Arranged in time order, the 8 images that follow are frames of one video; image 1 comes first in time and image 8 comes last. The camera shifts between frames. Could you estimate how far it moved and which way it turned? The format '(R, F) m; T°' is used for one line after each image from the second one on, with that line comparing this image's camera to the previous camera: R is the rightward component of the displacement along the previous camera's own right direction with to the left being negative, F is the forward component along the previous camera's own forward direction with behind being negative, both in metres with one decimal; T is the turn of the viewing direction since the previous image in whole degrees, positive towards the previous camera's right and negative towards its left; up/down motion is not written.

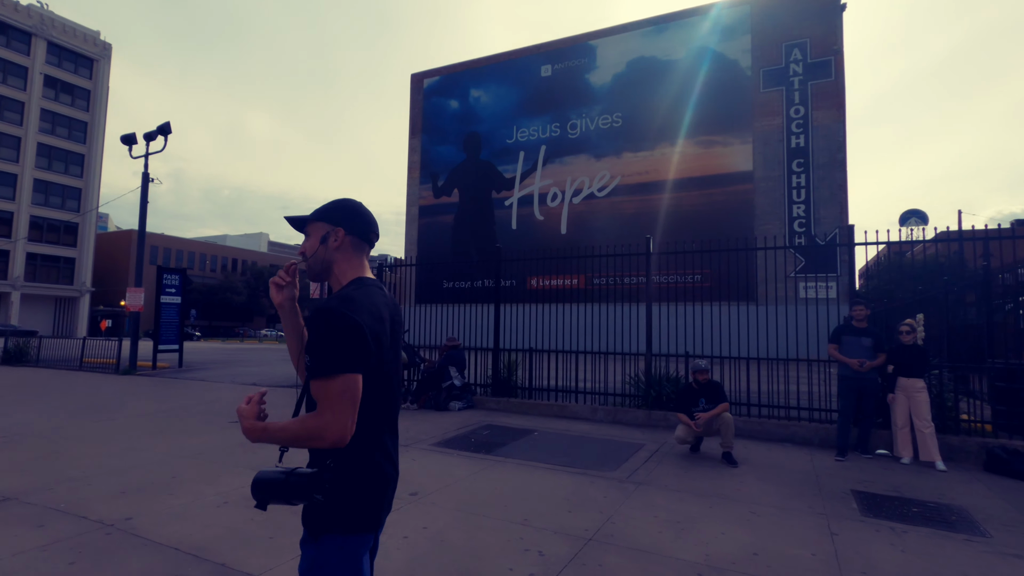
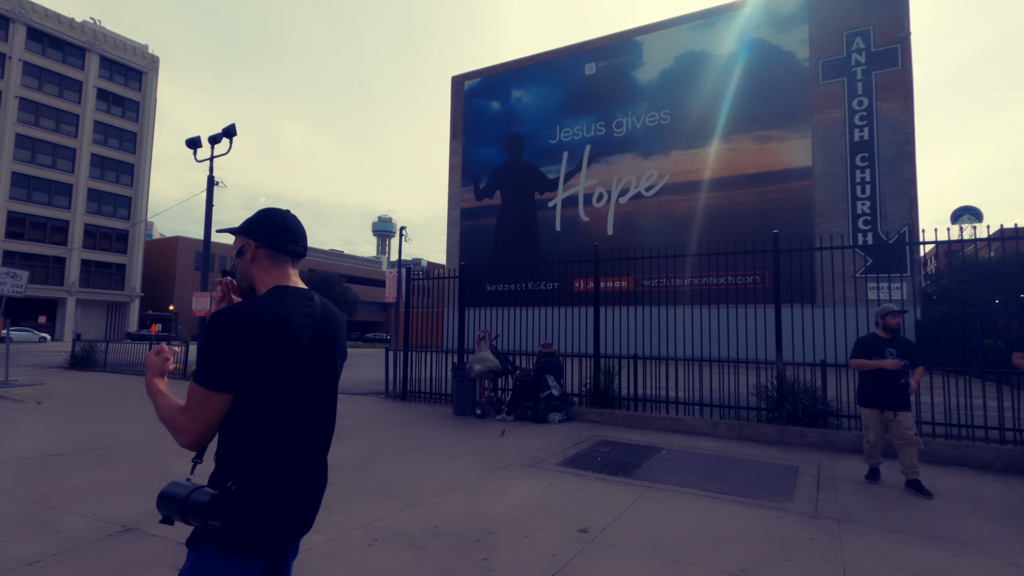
(-1.2, +0.7) m; -3°
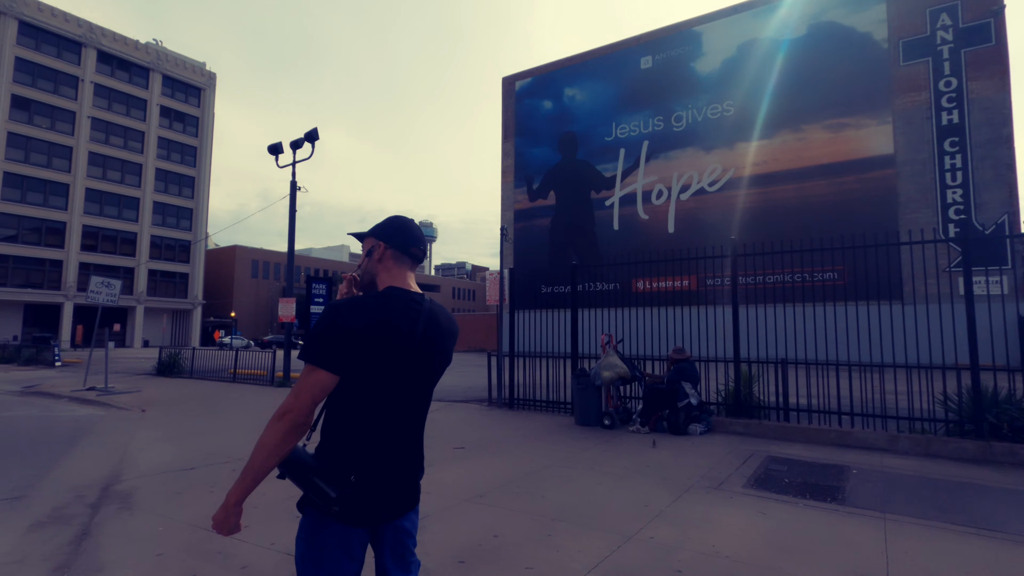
(-1.3, +0.6) m; -4°
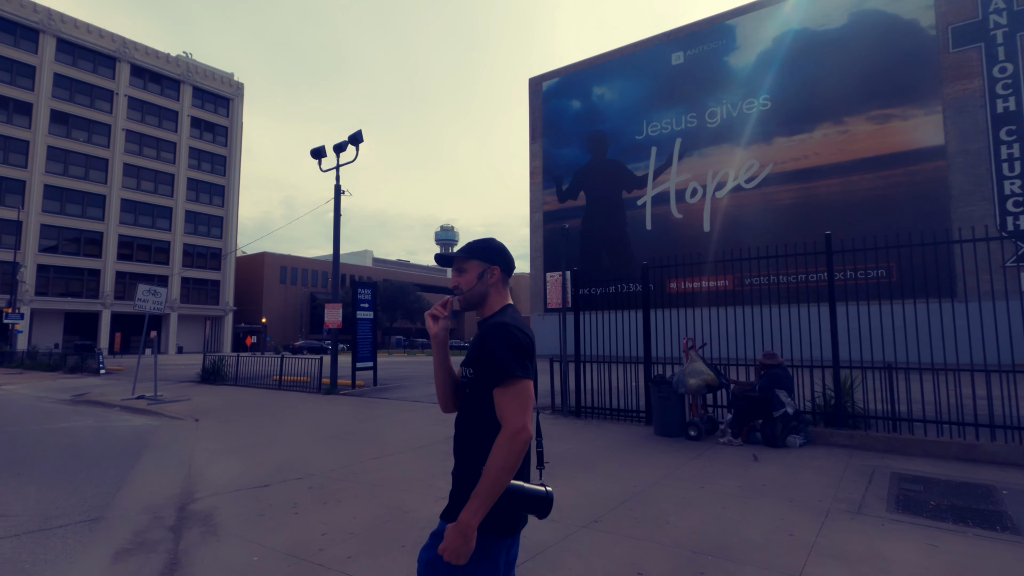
(-0.8, +0.5) m; -2°
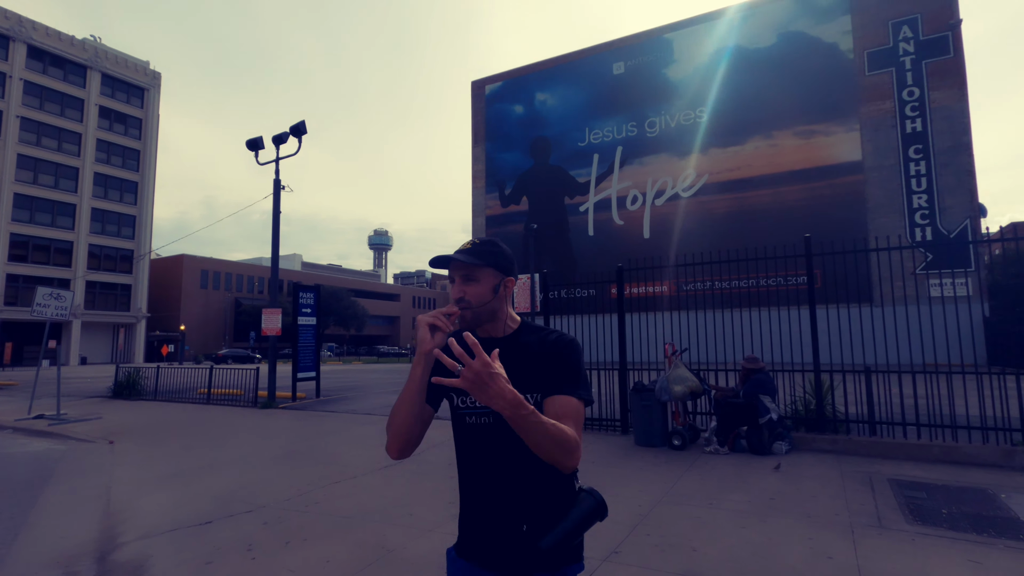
(-0.5, +0.6) m; +7°
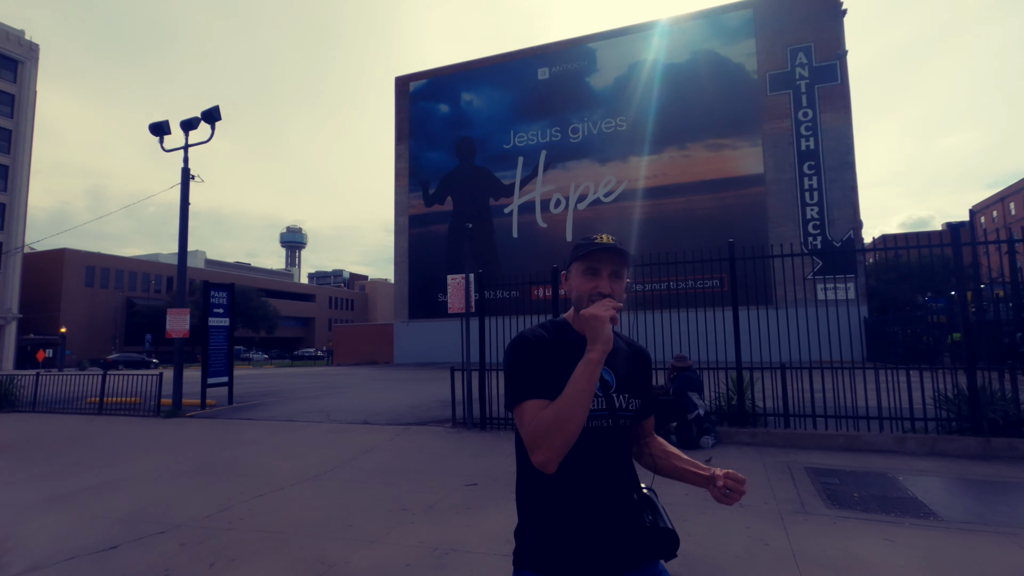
(-0.2, +0.1) m; +8°
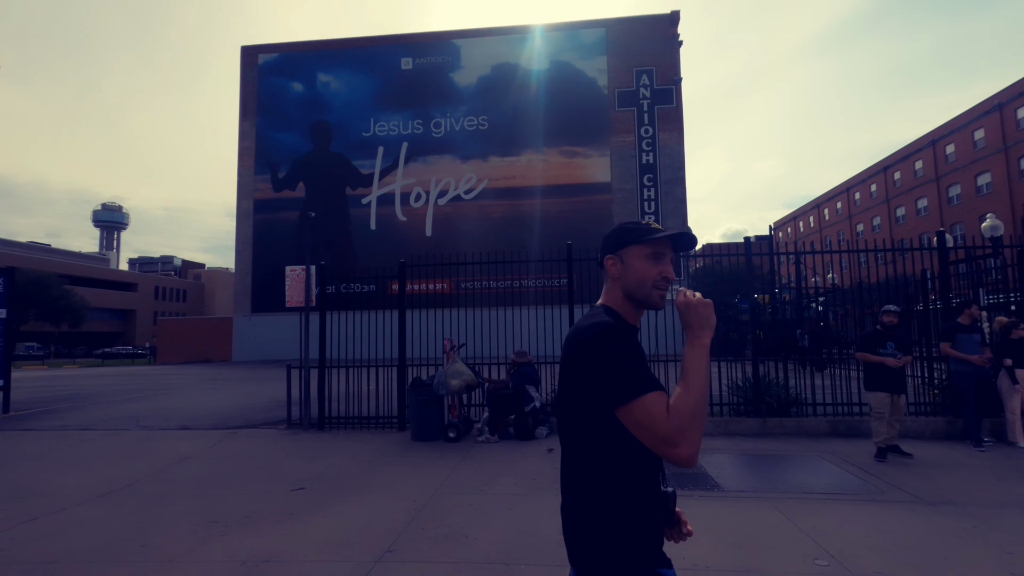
(+0.2, 0.0) m; +15°
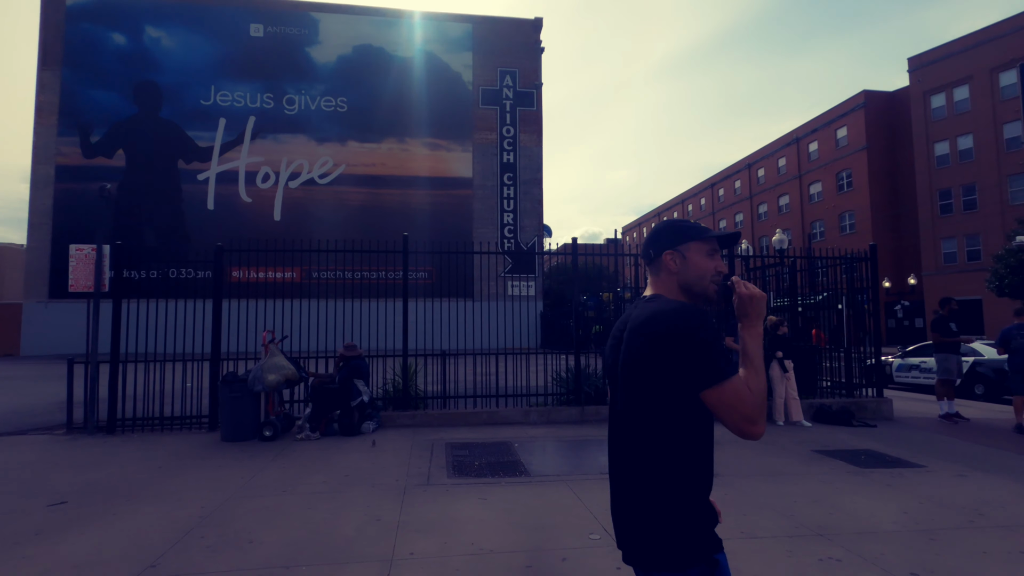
(+0.5, 0.0) m; +14°
